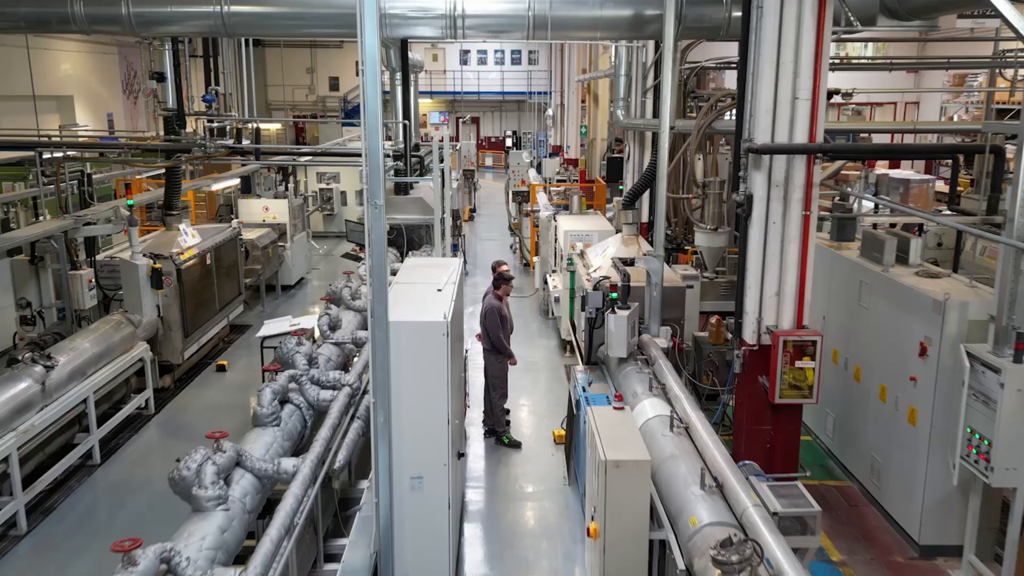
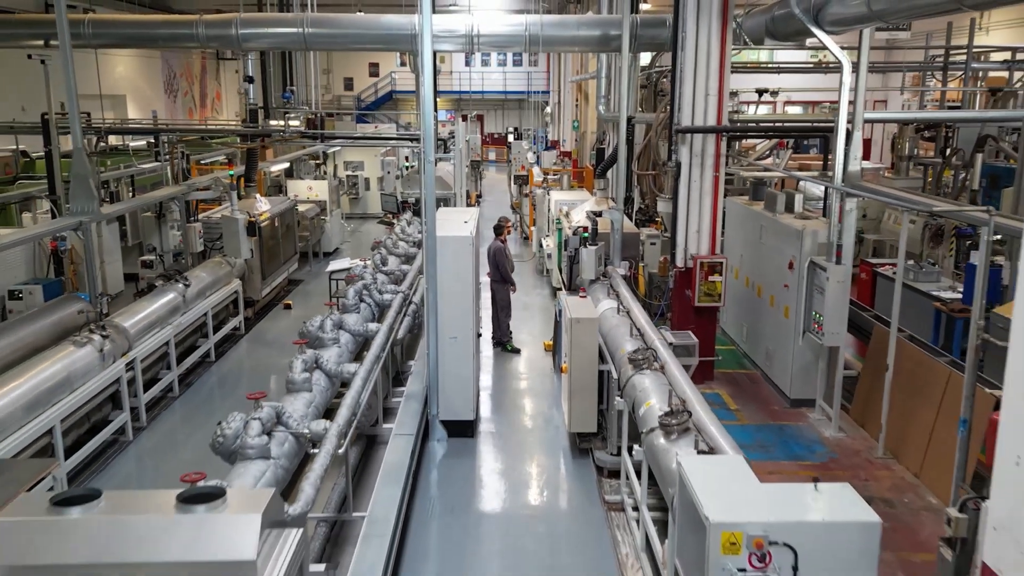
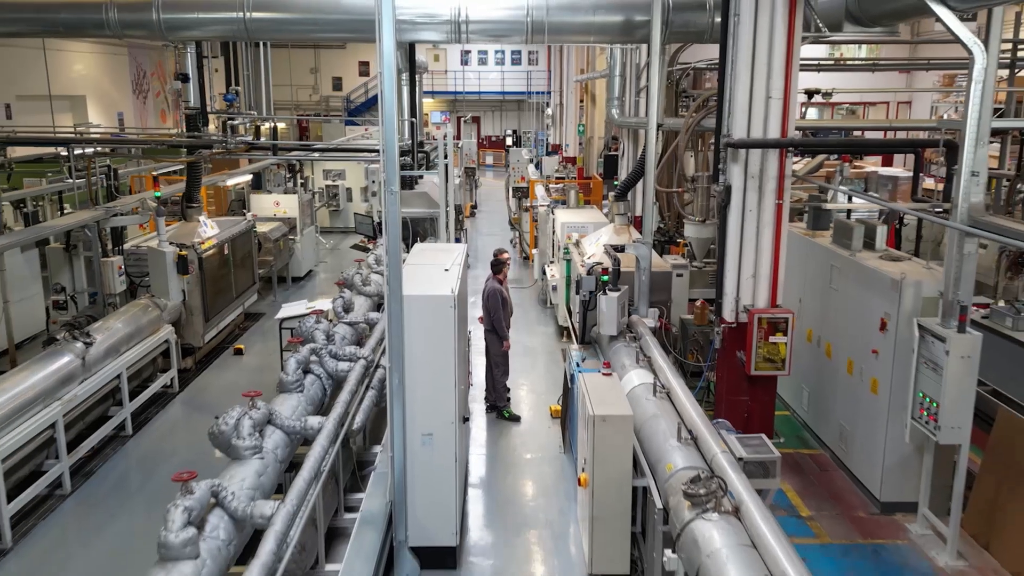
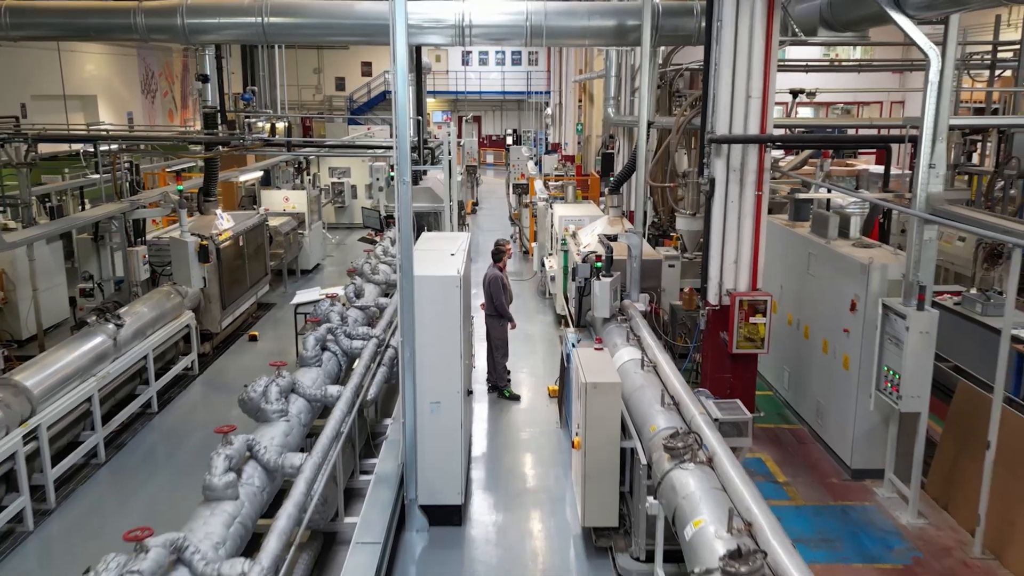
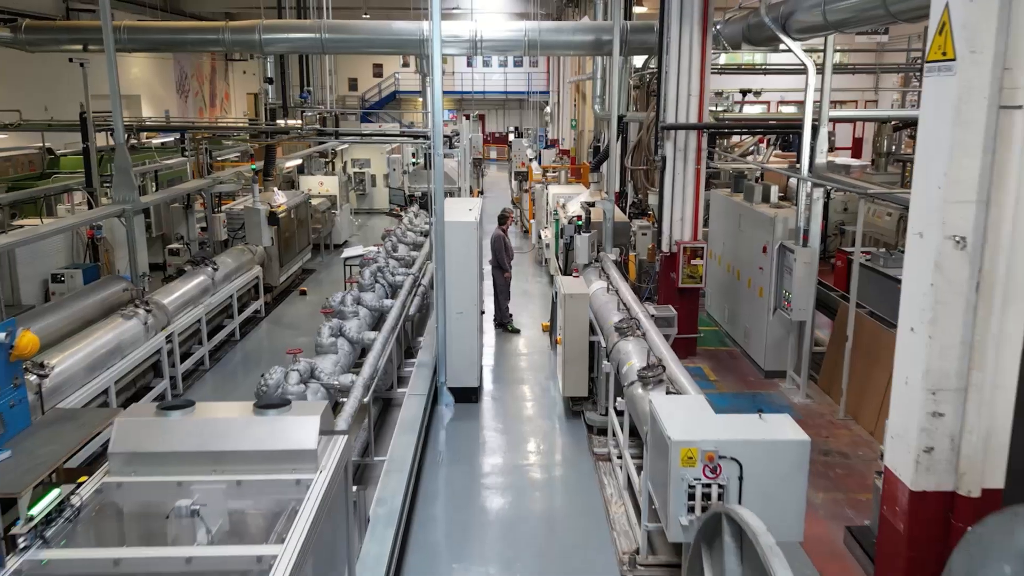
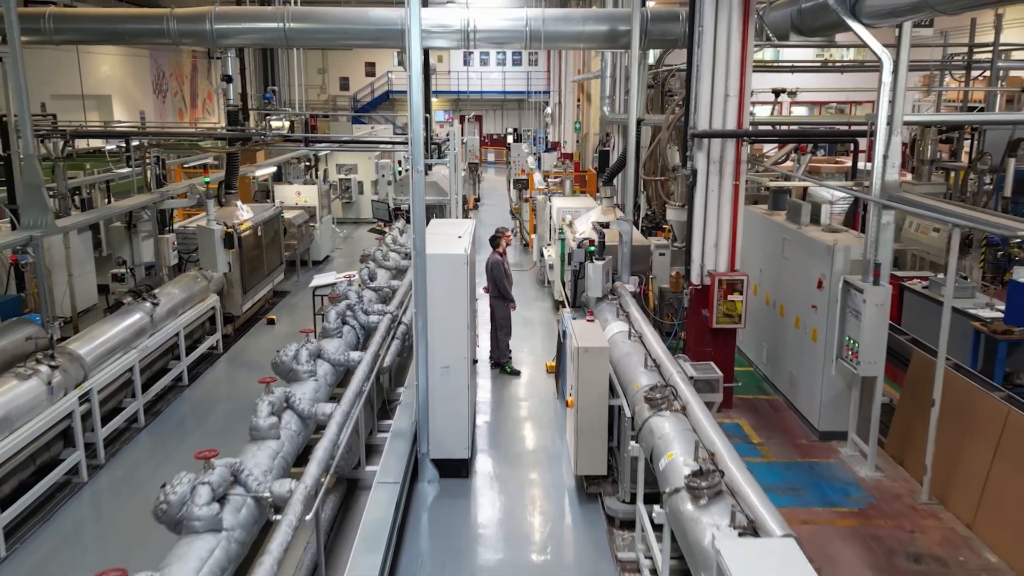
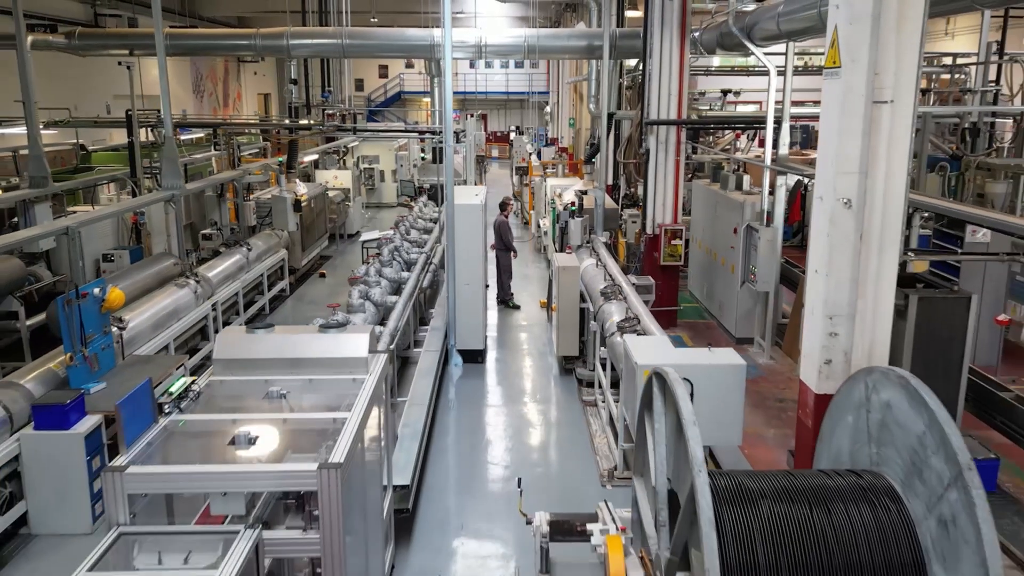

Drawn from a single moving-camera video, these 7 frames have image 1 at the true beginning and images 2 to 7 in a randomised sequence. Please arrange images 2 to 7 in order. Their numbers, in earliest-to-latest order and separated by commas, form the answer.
3, 4, 6, 2, 5, 7
